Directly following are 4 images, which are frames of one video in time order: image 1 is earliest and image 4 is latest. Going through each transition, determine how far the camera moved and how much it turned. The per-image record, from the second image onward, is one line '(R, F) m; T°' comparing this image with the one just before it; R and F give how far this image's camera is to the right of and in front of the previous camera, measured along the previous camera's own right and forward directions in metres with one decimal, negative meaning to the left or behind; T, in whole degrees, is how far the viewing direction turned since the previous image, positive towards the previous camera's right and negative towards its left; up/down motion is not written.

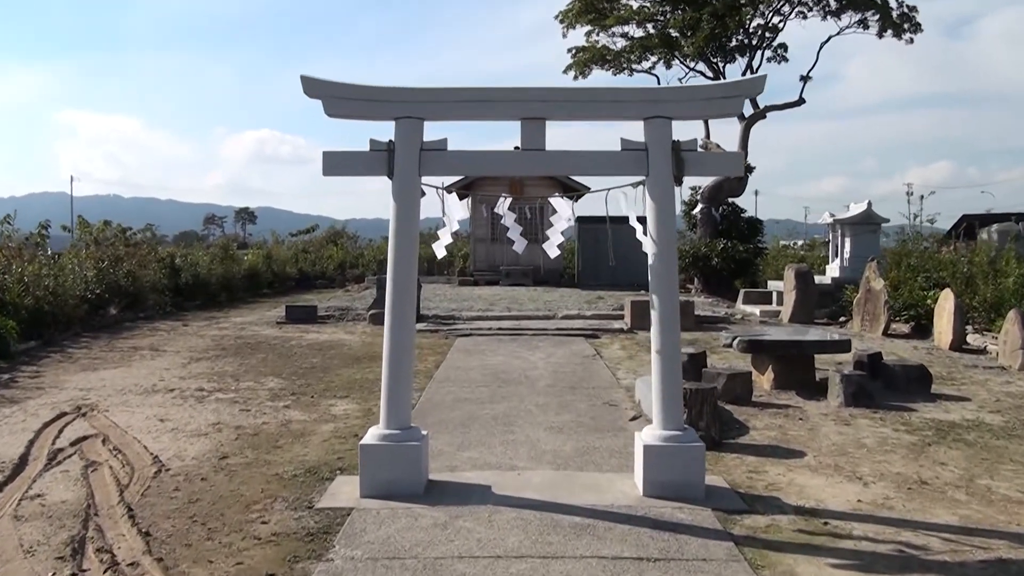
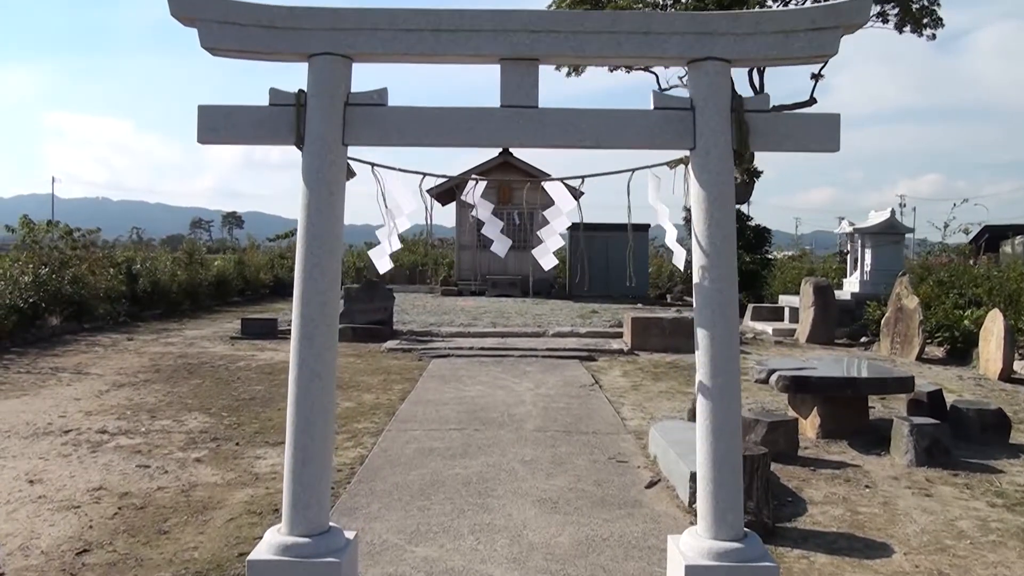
(0.0, +1.6) m; +1°
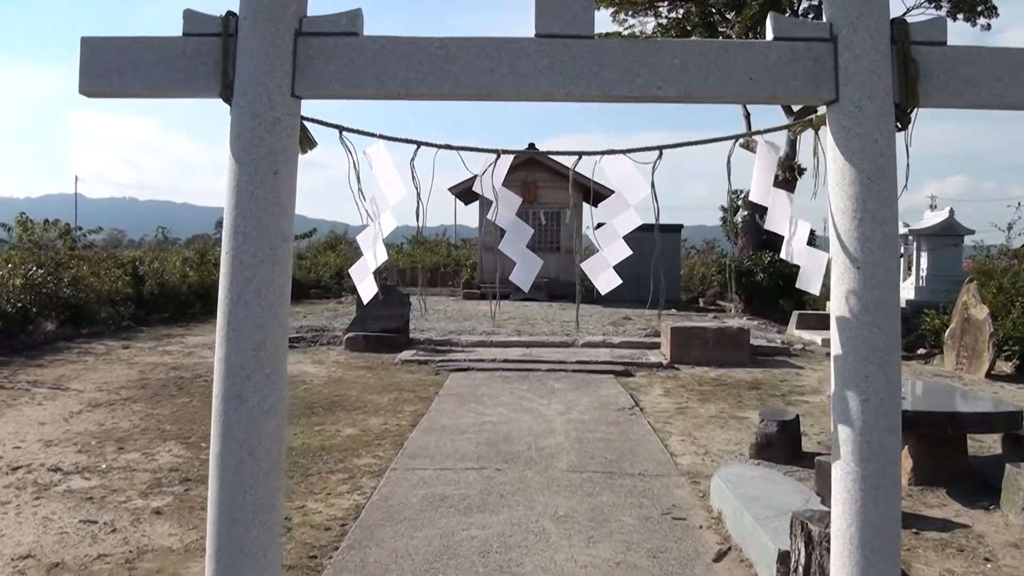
(0.0, +1.0) m; -1°
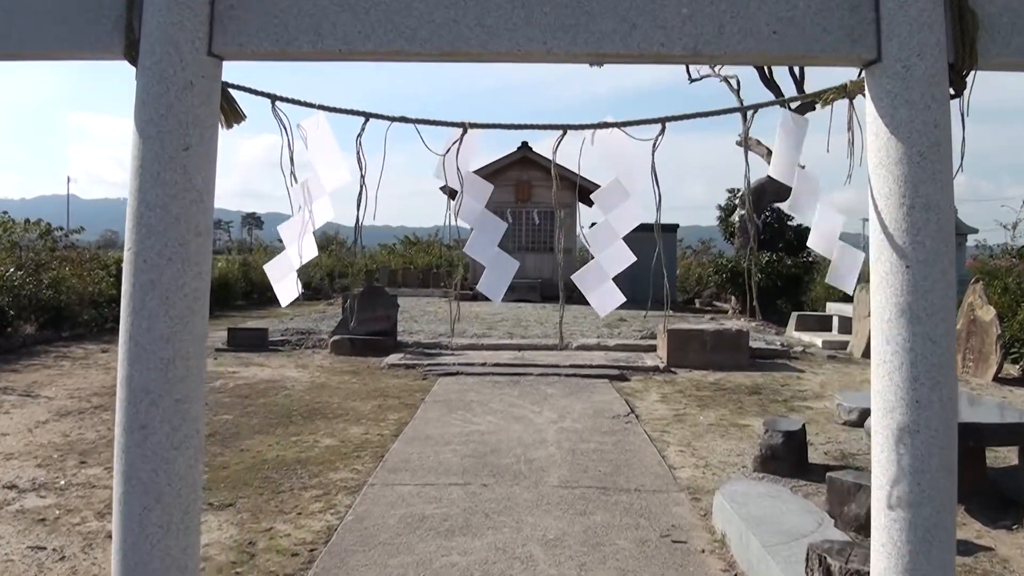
(0.0, +0.4) m; 0°
